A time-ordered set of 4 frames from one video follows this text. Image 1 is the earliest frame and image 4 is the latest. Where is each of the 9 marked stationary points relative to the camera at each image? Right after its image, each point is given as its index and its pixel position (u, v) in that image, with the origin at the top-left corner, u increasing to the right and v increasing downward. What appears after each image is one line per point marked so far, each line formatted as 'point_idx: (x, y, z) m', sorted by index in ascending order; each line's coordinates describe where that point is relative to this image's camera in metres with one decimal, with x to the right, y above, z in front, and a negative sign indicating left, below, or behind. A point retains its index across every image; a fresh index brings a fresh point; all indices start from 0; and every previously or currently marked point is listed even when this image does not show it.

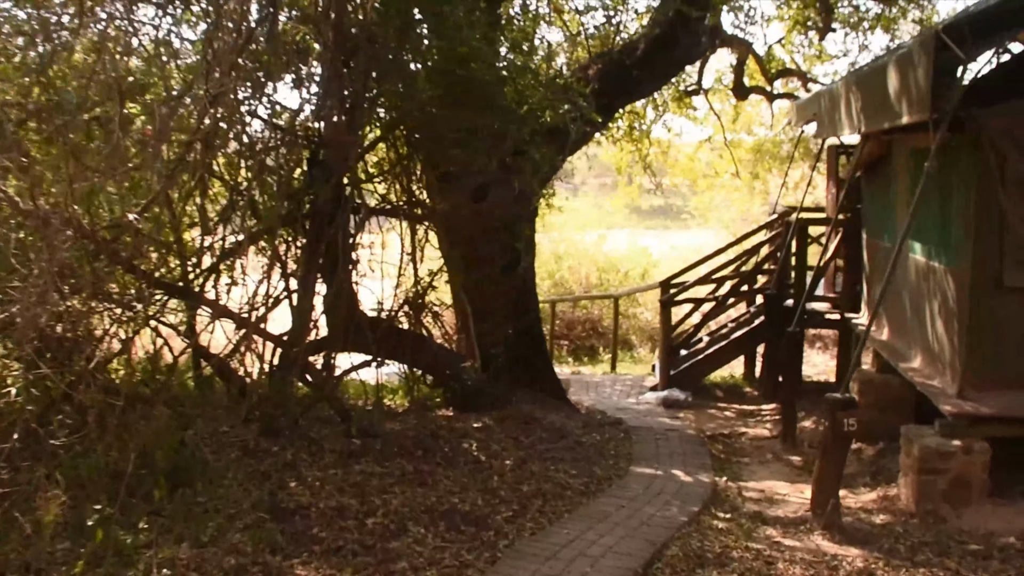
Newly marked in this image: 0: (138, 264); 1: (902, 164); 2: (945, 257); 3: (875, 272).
0: (-1.5, +0.1, +4.8) m
1: (+2.4, +0.8, +7.7) m
2: (+2.3, +0.2, +6.4) m
3: (+2.6, +0.1, +8.6) m
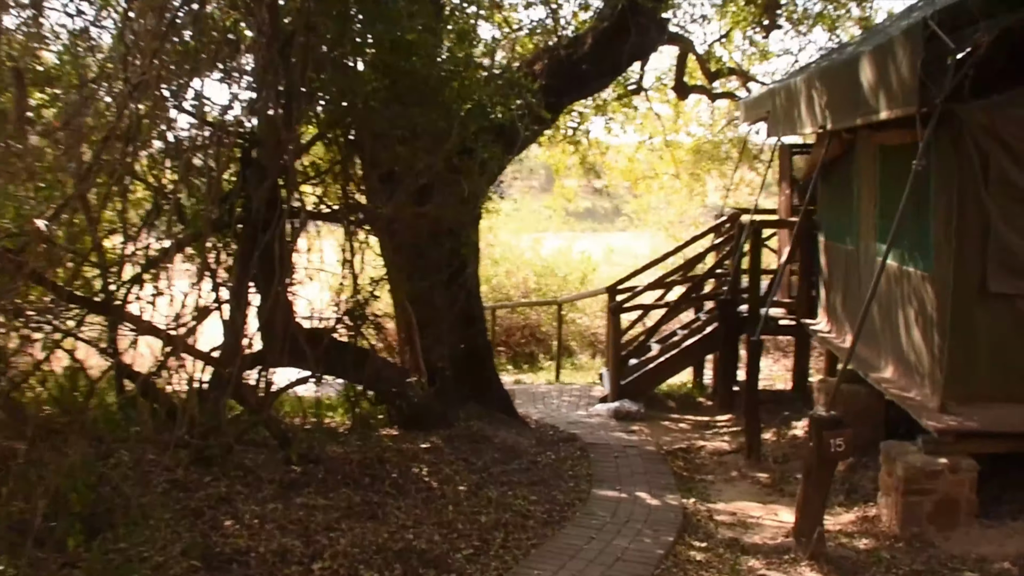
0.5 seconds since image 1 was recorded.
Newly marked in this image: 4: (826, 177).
0: (-1.6, 0.0, +4.2) m
1: (+2.1, +0.7, +7.3) m
2: (+2.1, +0.1, +6.1) m
3: (+2.2, +0.1, +8.3) m
4: (+2.2, +0.8, +8.4) m
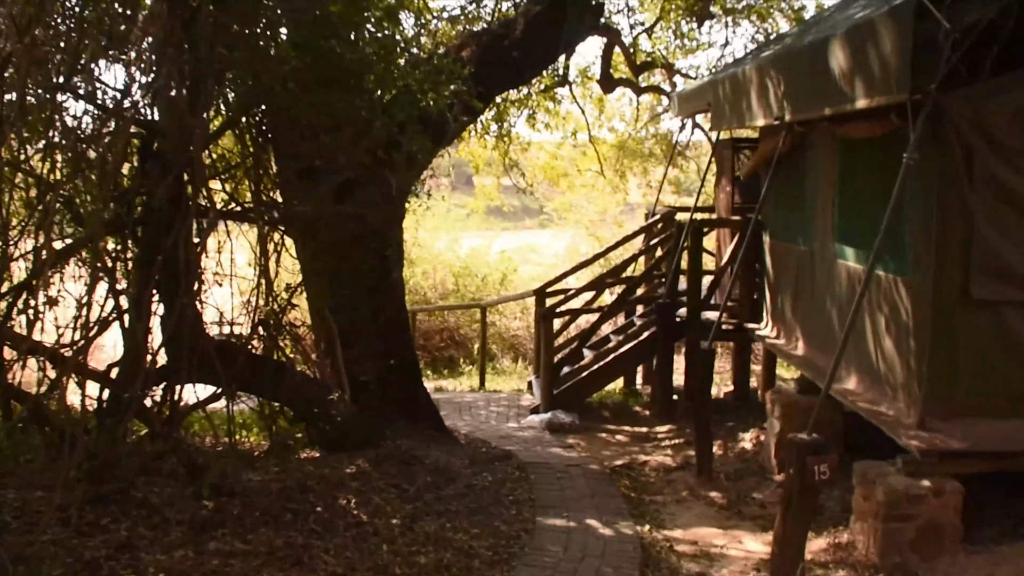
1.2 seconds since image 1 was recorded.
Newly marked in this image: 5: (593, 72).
0: (-1.7, 0.0, +3.5) m
1: (+1.7, +0.7, +6.9) m
2: (+1.8, +0.1, +5.6) m
3: (+1.7, +0.1, +7.9) m
4: (+1.7, +0.7, +8.0) m
5: (+0.9, +2.4, +13.6) m
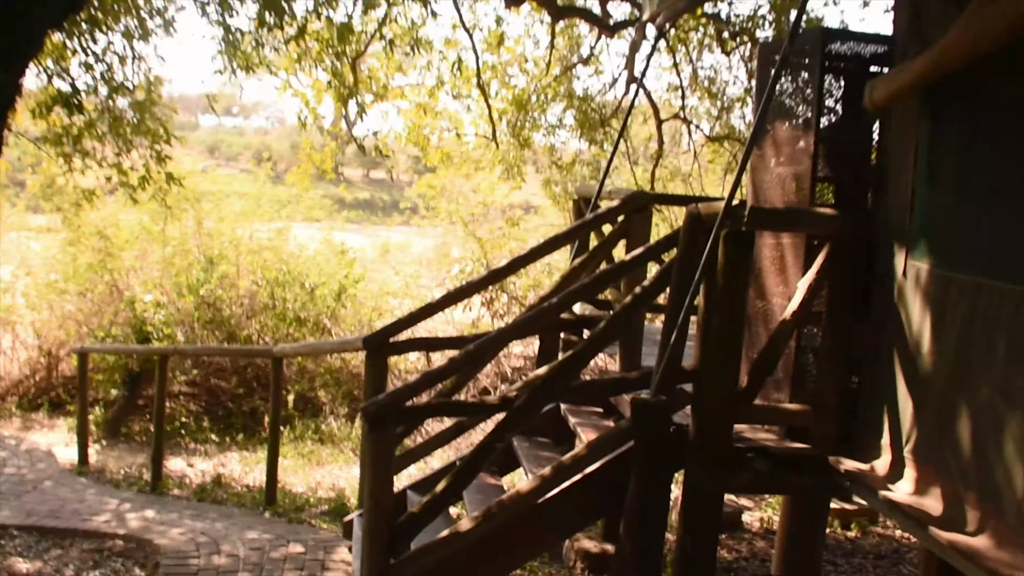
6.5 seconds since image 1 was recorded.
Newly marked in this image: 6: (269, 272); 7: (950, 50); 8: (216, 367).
0: (-1.8, -0.2, -1.7) m
1: (+1.3, +0.4, +2.0) m
2: (+1.4, -0.2, +0.8) m
3: (+1.2, -0.2, +3.0) m
4: (+1.2, +0.5, +3.1) m
5: (-0.1, +2.2, +8.7) m
6: (-2.2, +0.1, +10.8) m
7: (+1.1, +0.6, +3.0) m
8: (-2.4, -0.6, +9.7) m
